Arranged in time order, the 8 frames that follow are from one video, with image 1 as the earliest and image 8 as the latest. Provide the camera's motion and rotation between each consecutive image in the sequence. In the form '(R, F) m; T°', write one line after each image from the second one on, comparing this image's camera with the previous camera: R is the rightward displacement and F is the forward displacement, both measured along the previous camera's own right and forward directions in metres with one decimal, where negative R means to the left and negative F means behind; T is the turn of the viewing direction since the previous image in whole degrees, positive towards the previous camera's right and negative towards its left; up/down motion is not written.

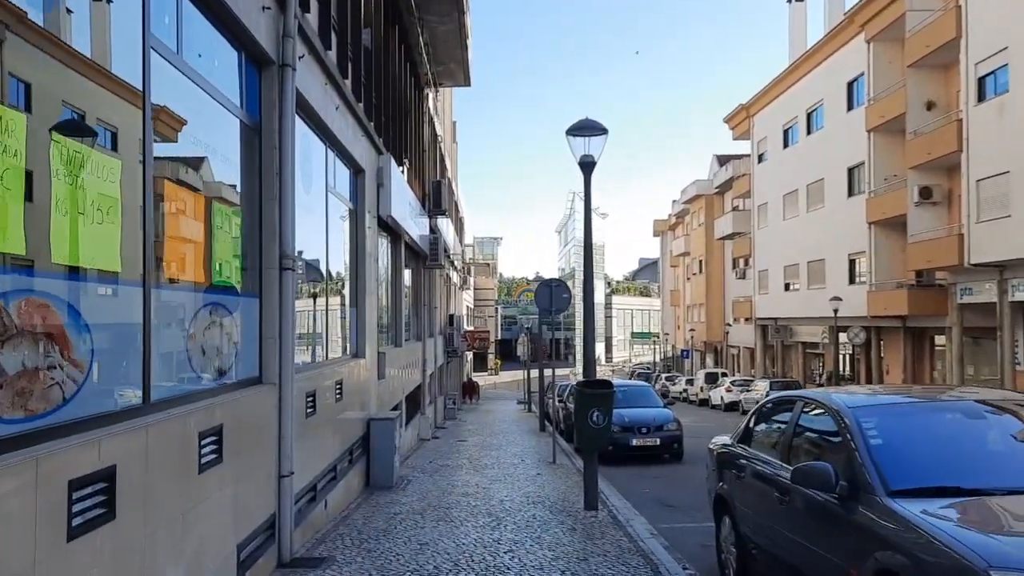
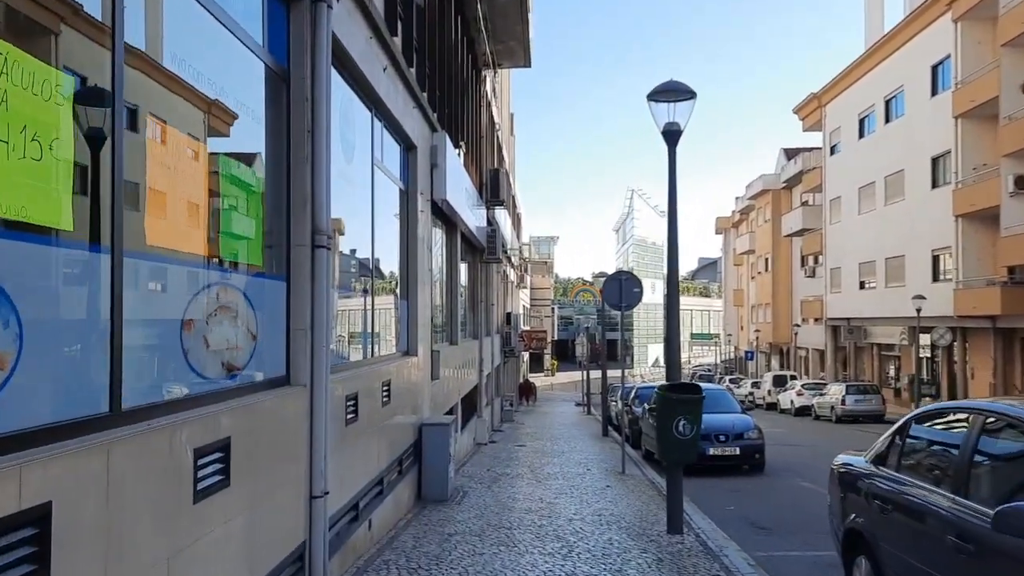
(-0.2, +1.2) m; -4°
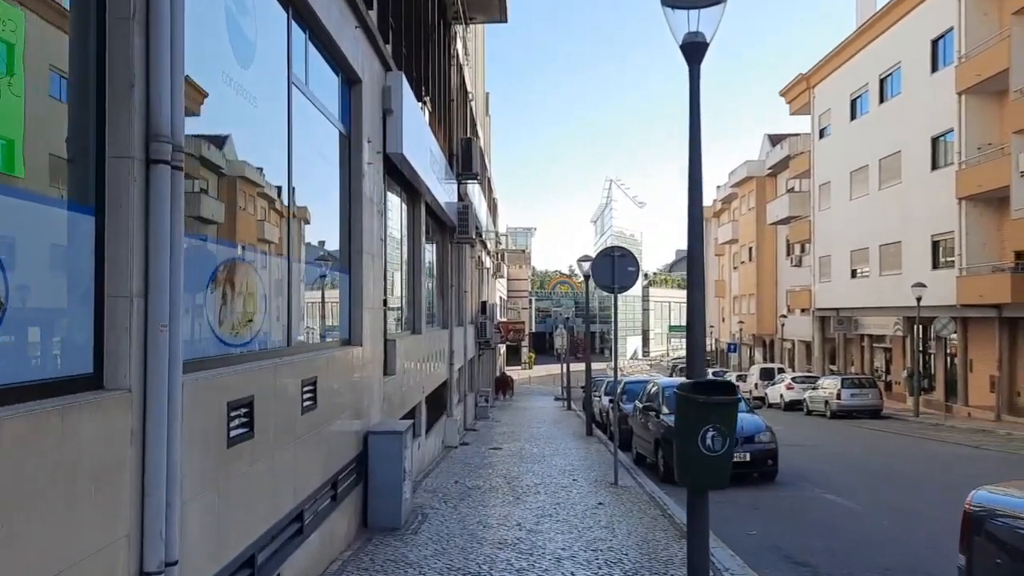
(+0.1, +2.1) m; +2°
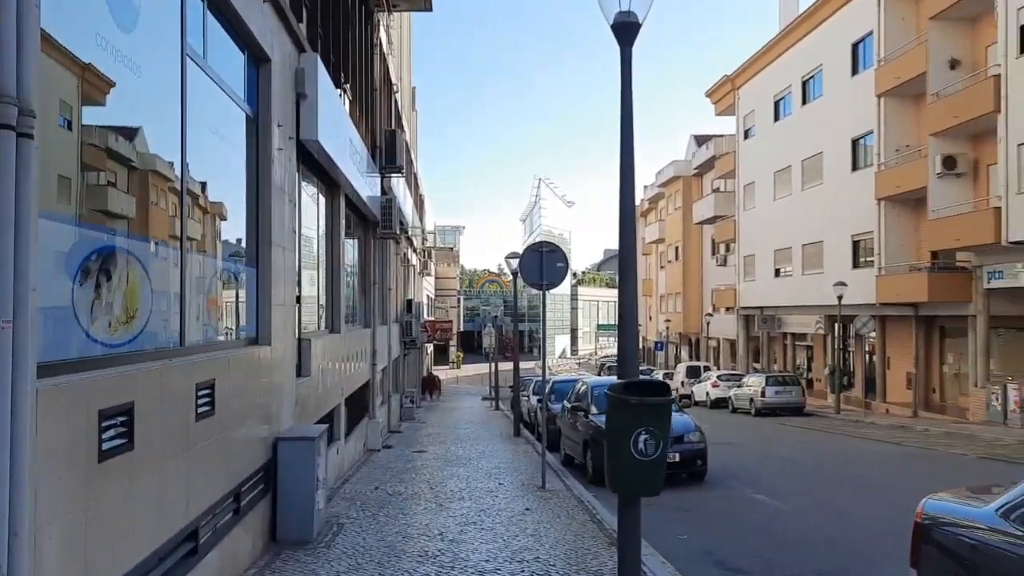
(+0.1, +0.4) m; +5°
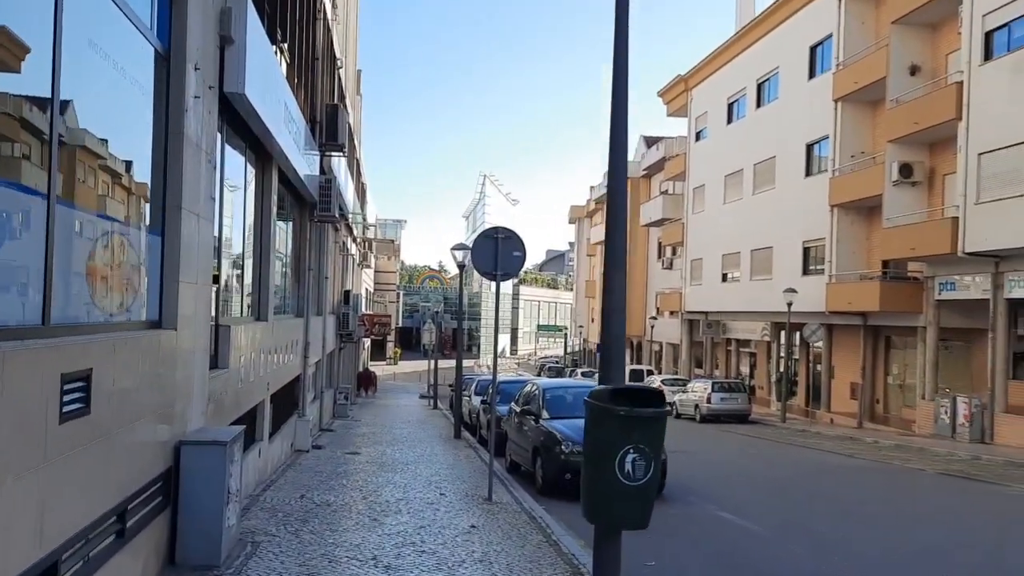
(-0.1, +1.1) m; +4°
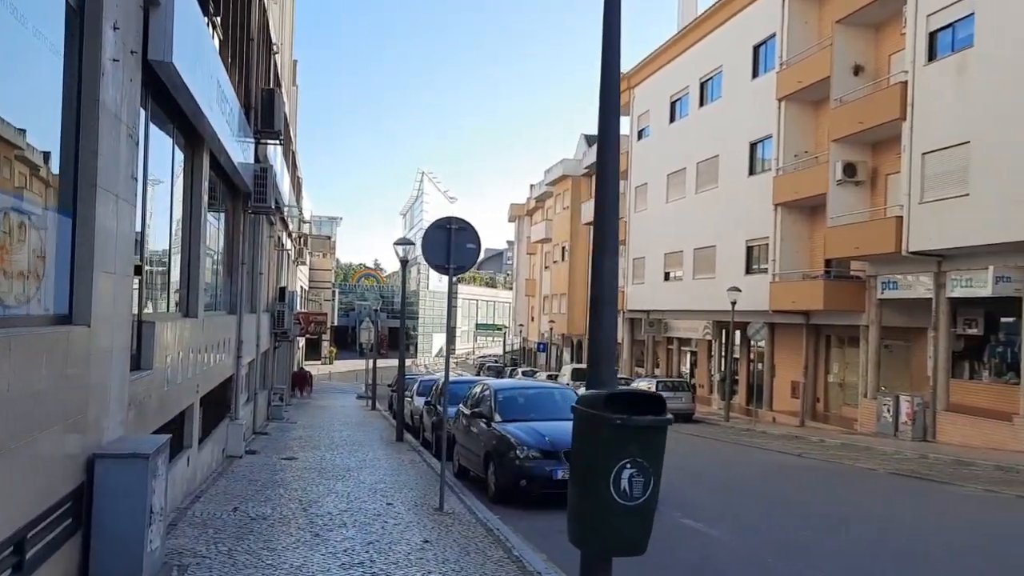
(-0.2, +0.7) m; +4°
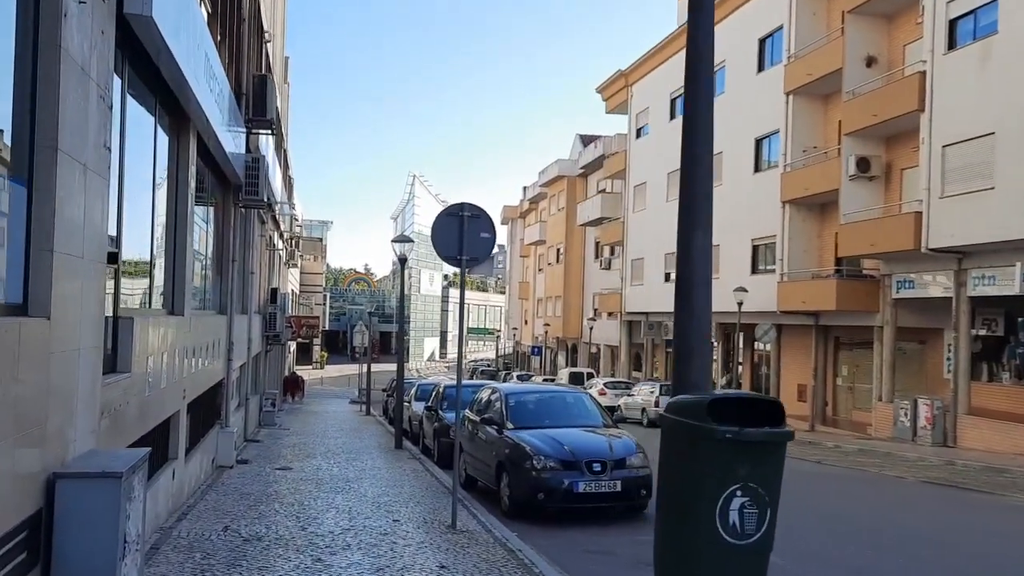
(-0.3, +0.9) m; +1°
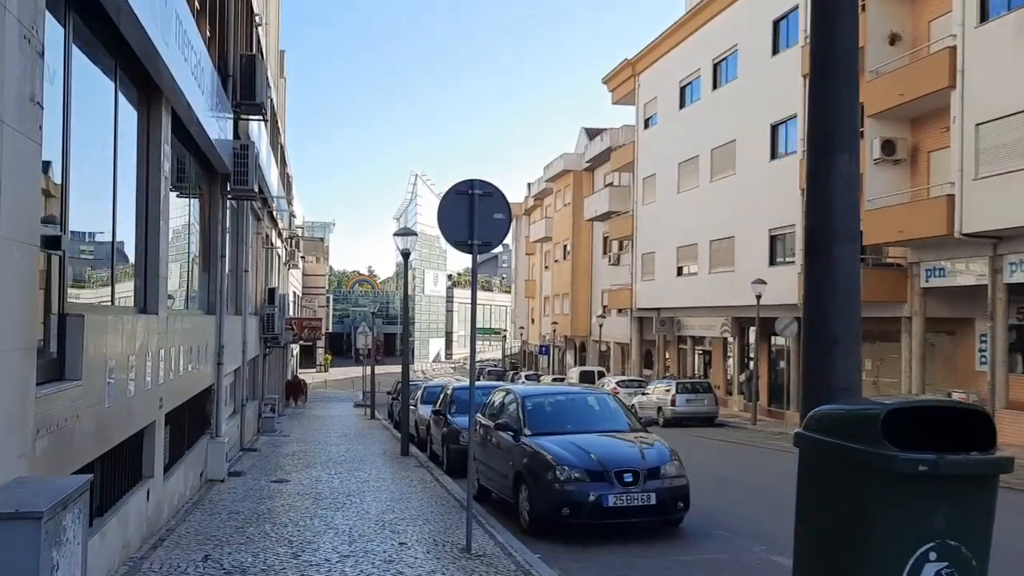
(-0.1, +1.1) m; 0°
